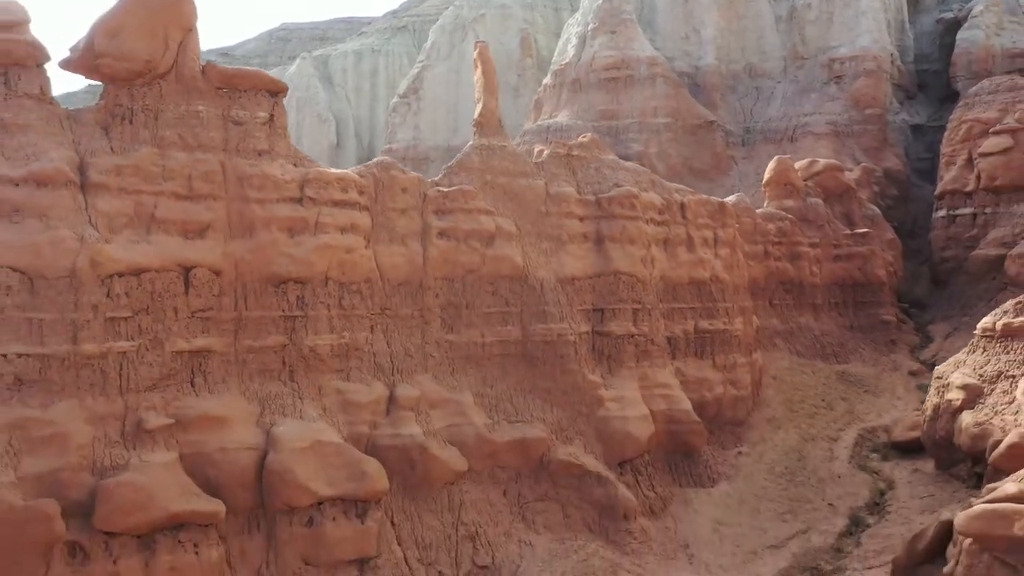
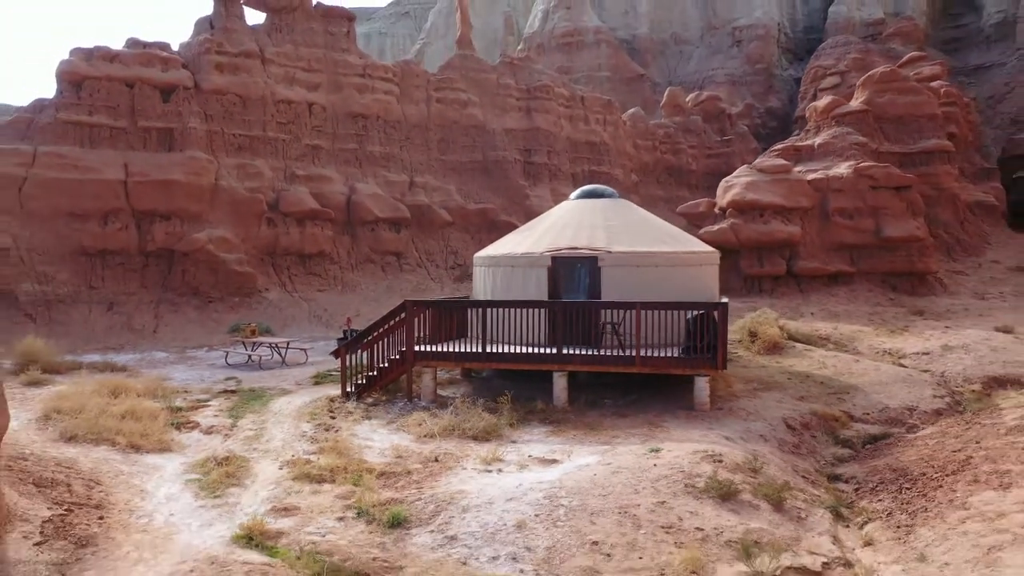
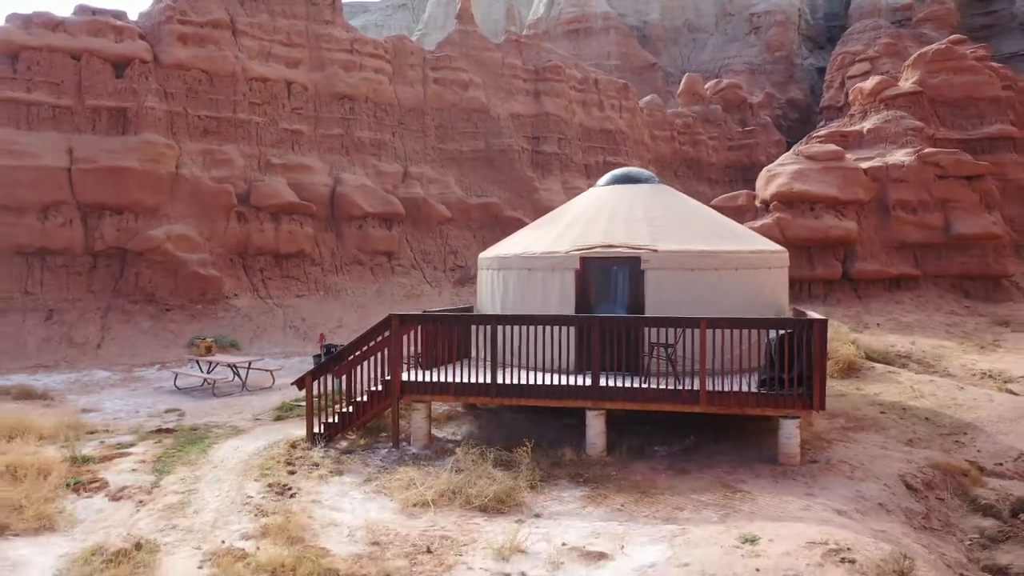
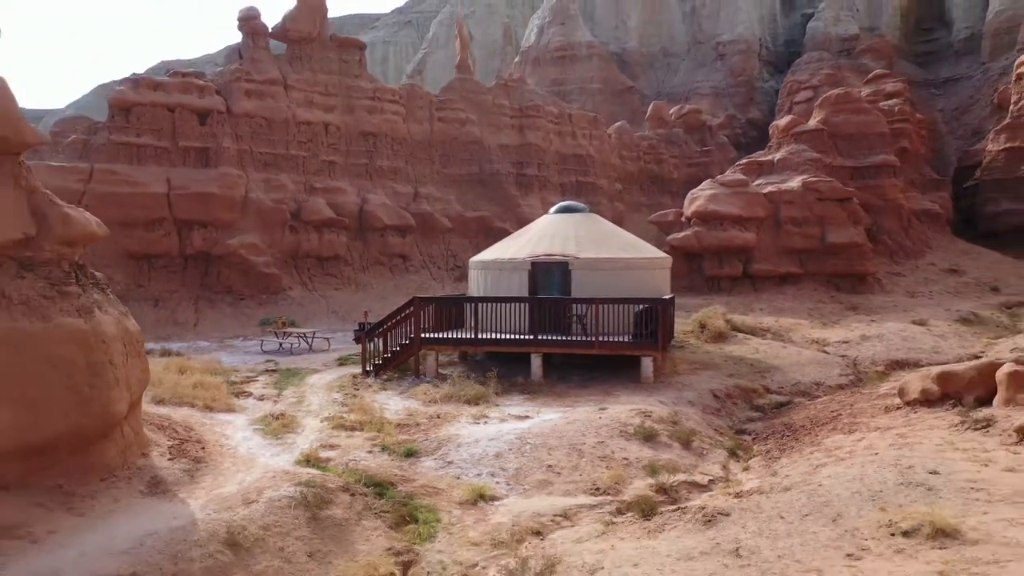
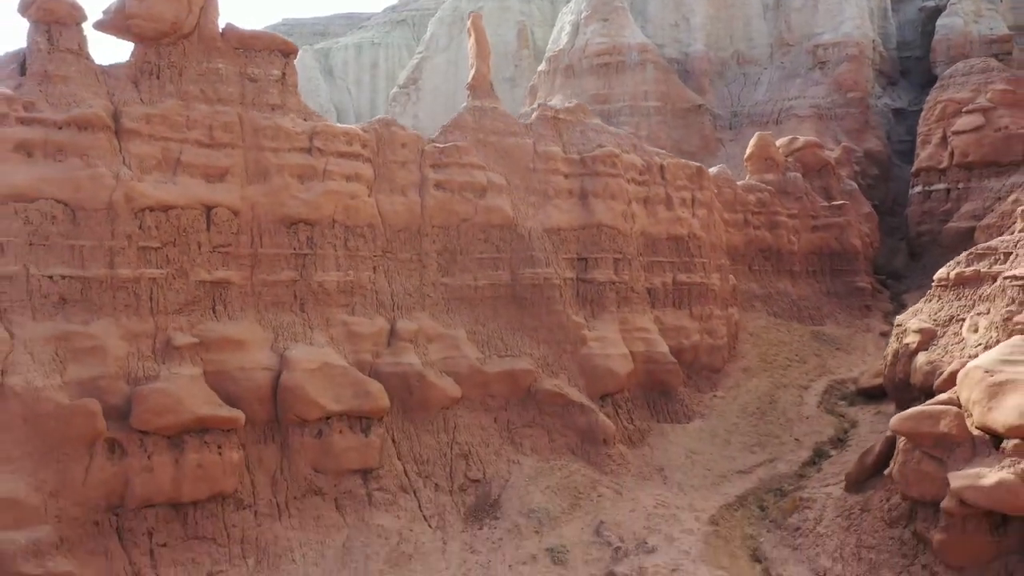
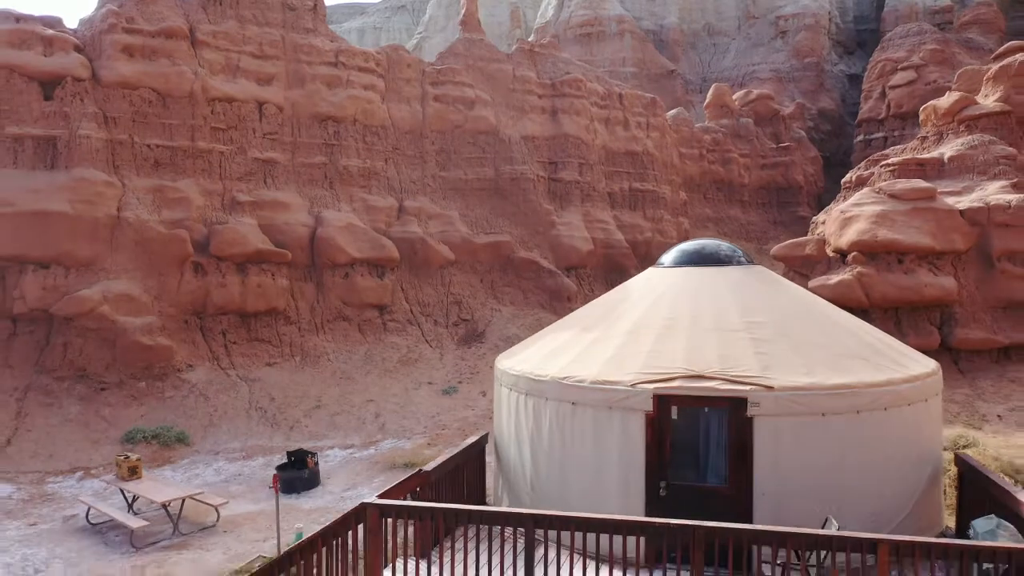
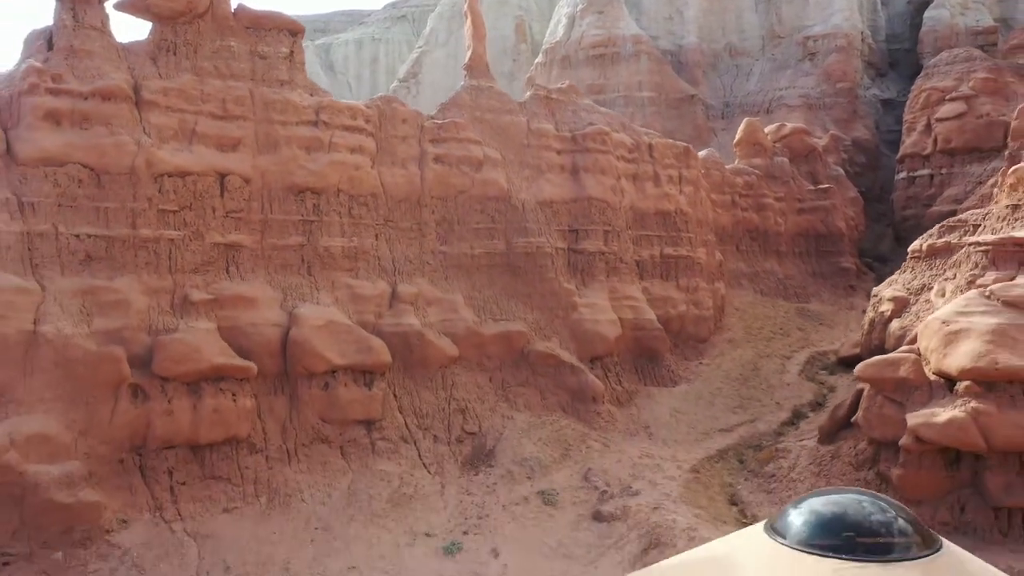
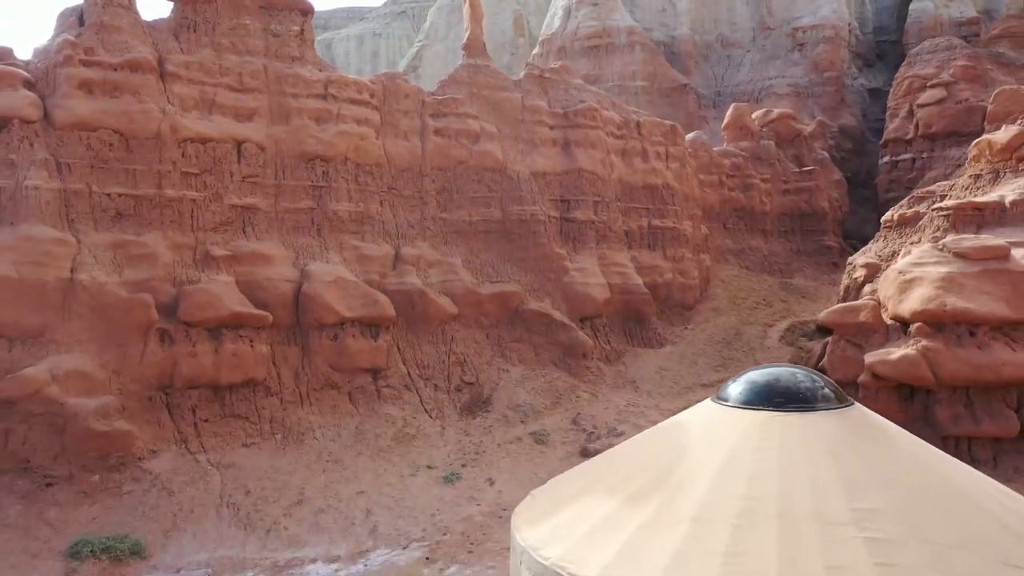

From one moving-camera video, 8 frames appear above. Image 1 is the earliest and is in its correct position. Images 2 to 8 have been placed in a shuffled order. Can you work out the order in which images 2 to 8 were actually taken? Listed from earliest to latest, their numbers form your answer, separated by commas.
5, 7, 8, 6, 3, 2, 4
